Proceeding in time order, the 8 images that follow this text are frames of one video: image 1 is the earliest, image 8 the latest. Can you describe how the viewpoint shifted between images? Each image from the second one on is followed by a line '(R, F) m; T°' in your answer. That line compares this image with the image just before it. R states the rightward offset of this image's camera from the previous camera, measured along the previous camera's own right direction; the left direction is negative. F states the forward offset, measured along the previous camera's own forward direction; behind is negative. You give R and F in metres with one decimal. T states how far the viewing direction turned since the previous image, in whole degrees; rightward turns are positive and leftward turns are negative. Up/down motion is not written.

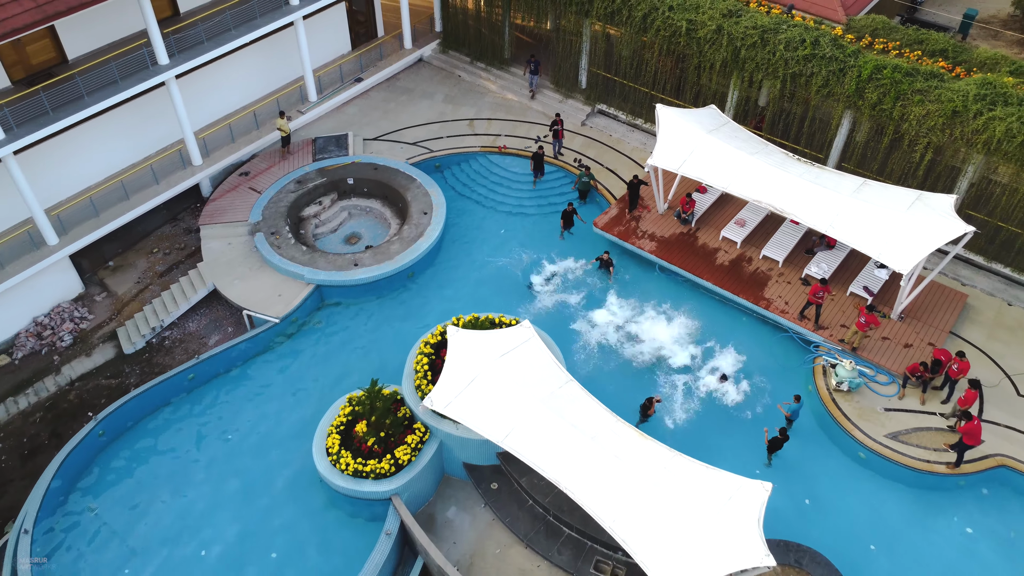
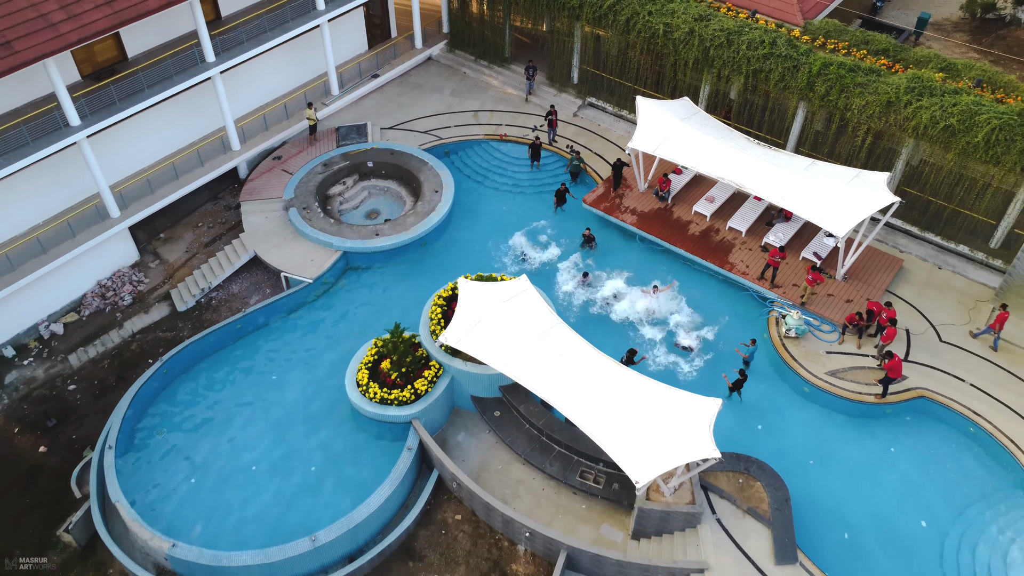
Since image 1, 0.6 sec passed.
(0.0, -3.2) m; 0°
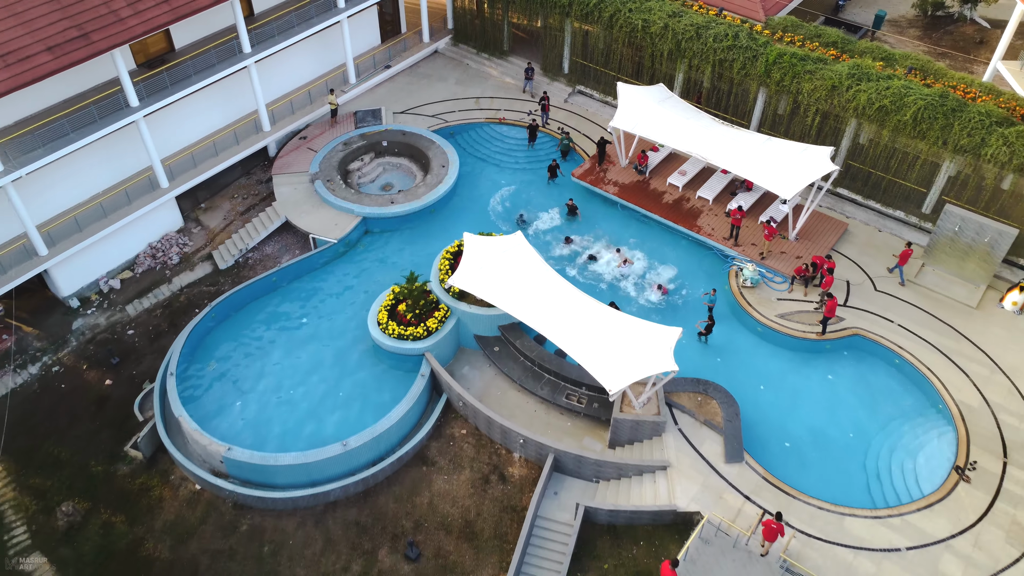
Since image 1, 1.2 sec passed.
(+0.1, -3.5) m; 0°
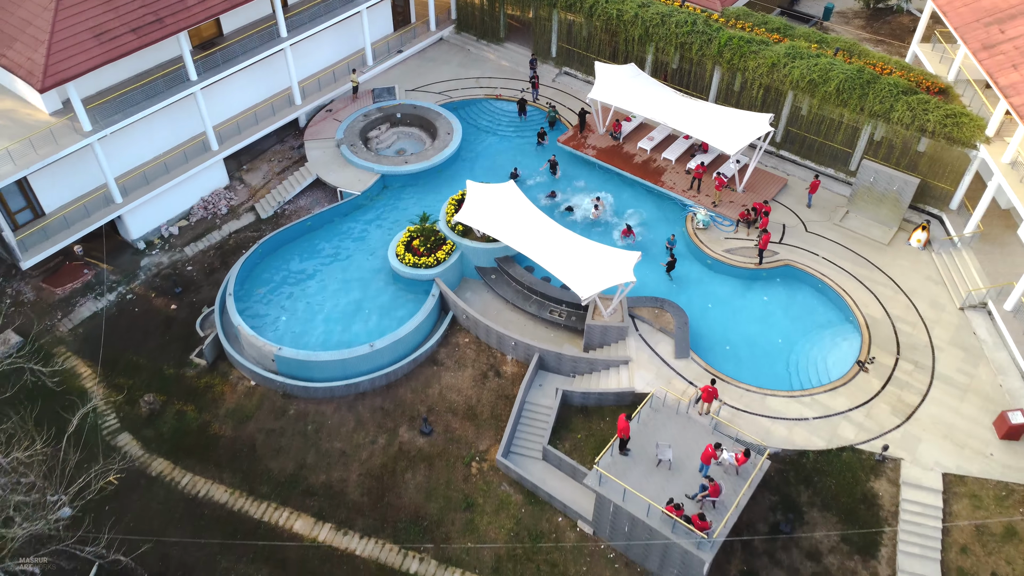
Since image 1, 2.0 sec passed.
(+0.2, -5.2) m; 0°
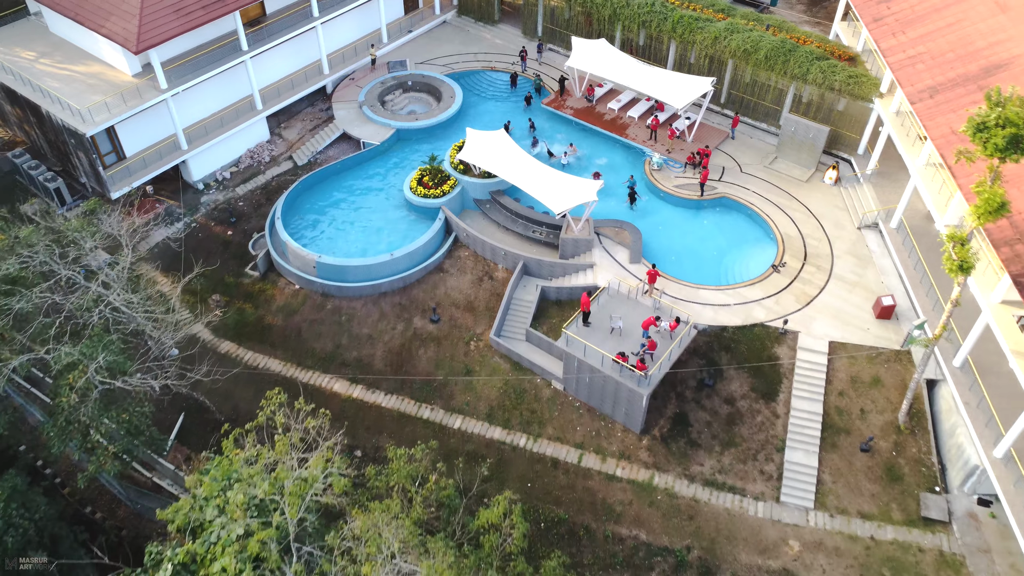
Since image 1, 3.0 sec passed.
(+0.4, -7.0) m; 0°
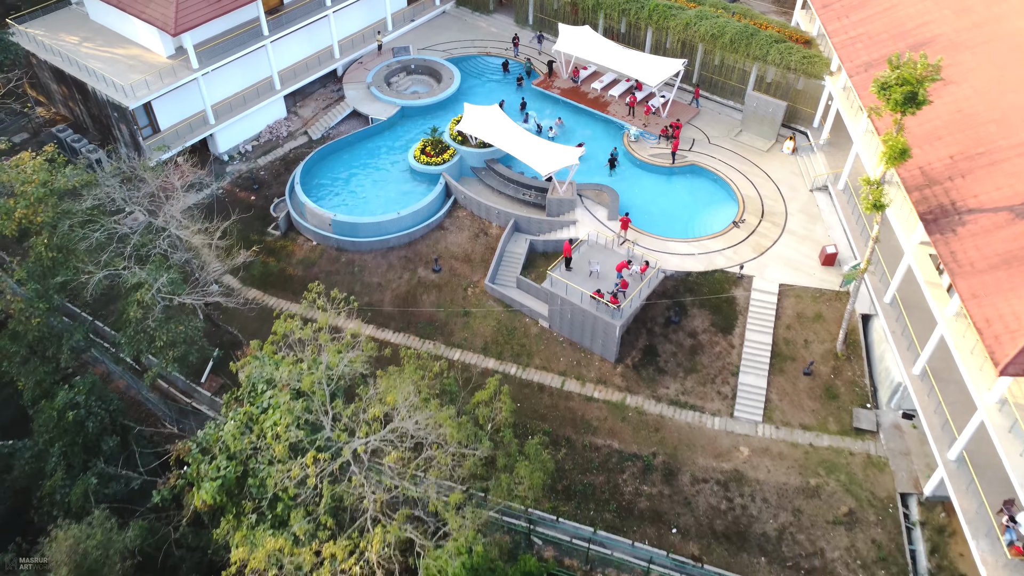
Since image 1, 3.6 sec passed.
(+0.3, -4.4) m; 0°
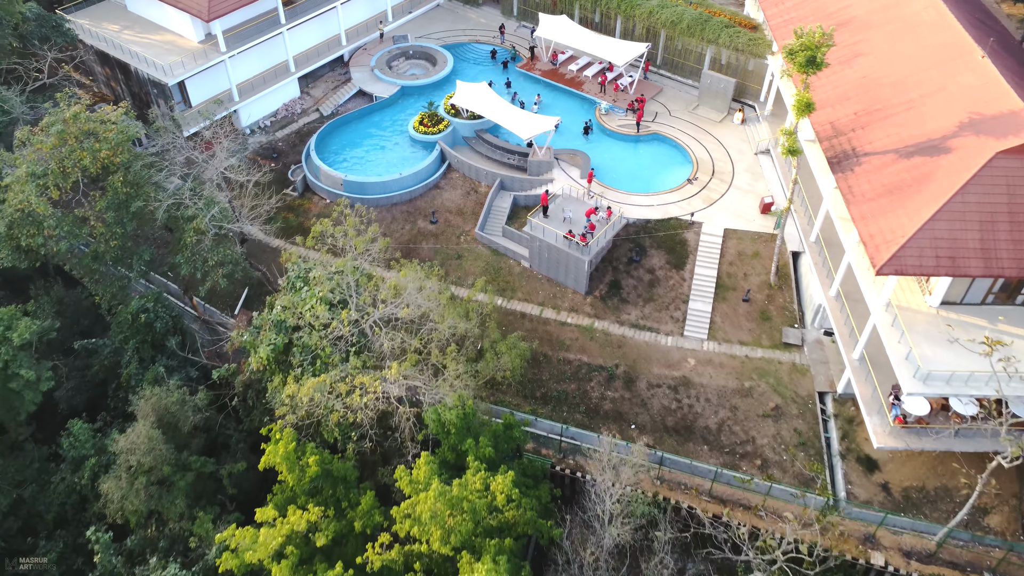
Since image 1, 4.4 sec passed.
(+0.3, -6.0) m; 0°
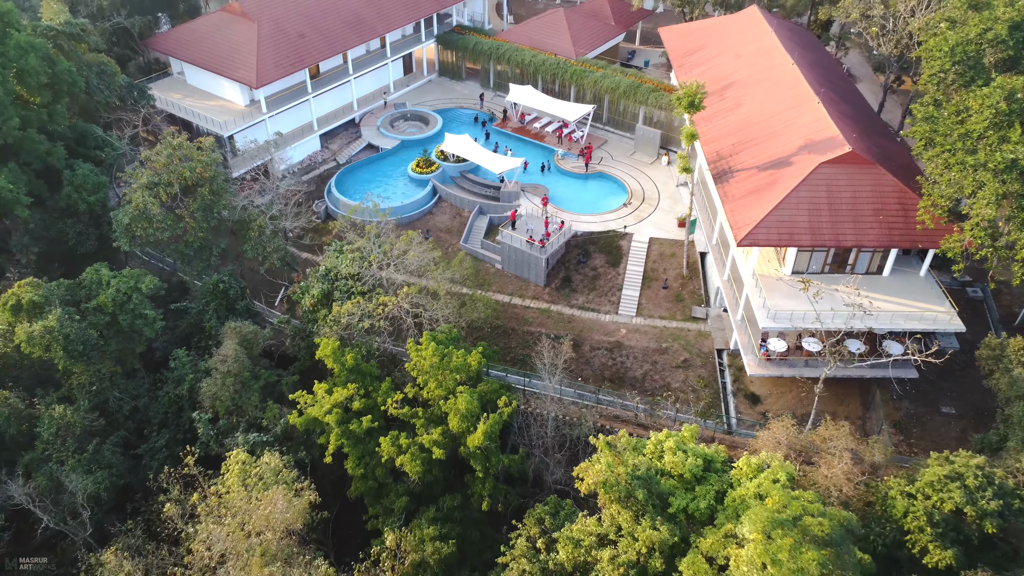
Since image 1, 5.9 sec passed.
(+0.8, -11.7) m; +1°
